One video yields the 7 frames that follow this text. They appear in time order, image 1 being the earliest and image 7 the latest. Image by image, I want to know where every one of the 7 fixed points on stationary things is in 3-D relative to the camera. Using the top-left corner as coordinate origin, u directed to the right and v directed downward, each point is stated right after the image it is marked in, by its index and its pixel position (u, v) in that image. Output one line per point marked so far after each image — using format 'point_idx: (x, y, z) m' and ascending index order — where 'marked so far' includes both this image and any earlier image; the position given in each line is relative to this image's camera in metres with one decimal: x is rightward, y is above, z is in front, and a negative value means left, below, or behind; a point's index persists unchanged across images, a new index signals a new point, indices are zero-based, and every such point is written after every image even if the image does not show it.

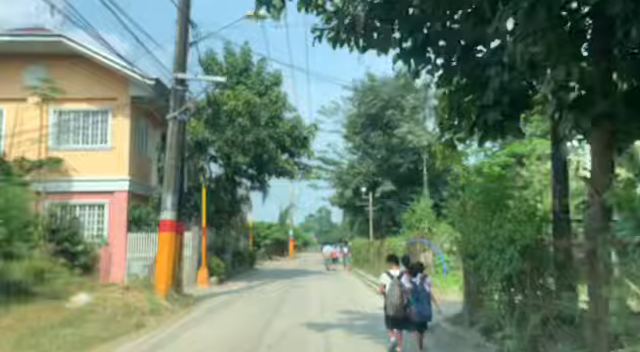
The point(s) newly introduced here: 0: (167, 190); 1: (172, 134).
0: (-4.8, -0.4, +18.0) m
1: (-4.7, +1.3, +18.2) m
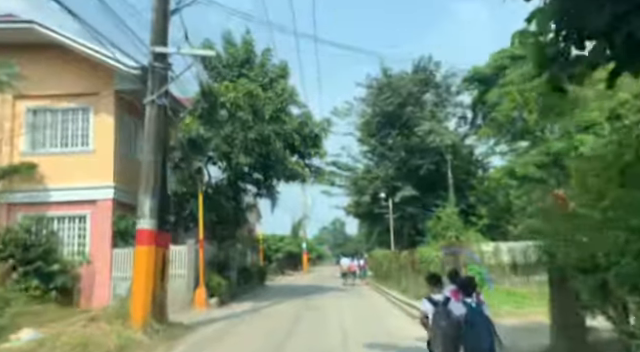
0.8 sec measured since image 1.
0: (-4.4, -0.4, +14.3) m
1: (-4.3, +1.4, +14.5) m
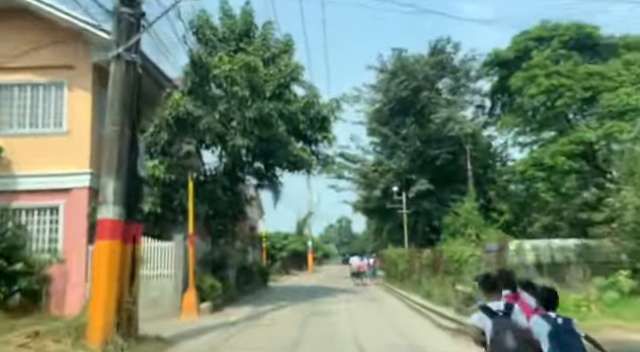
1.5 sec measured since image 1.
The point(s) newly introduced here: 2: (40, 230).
0: (-4.2, +0.1, +11.2) m
1: (-4.1, +1.9, +11.4) m
2: (-9.6, -1.8, +19.6) m
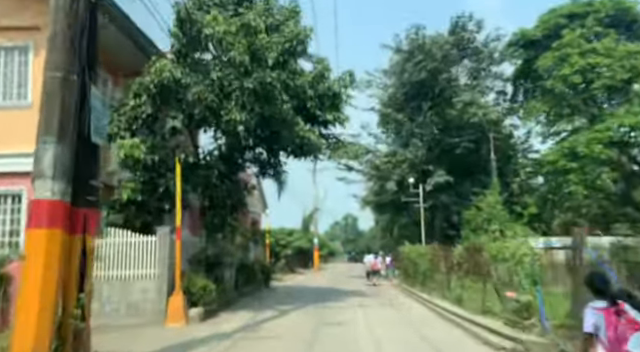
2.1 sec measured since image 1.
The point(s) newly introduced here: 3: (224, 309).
0: (-3.9, +0.6, +8.1) m
1: (-3.8, +2.4, +8.3) m
2: (-9.2, -1.3, +16.5) m
3: (-3.2, -4.4, +19.0) m
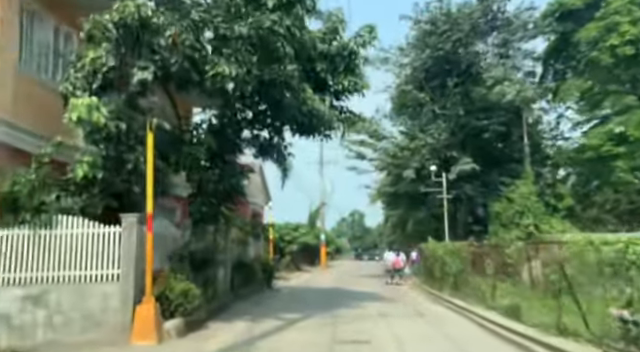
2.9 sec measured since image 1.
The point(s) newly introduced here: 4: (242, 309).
0: (-3.7, +1.1, +4.4) m
1: (-3.6, +2.9, +4.5) m
2: (-8.9, -0.7, +12.8) m
3: (-2.8, -3.8, +15.3) m
4: (-2.5, -4.2, +18.4) m
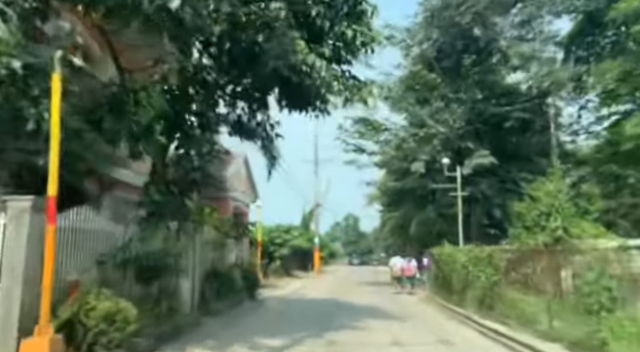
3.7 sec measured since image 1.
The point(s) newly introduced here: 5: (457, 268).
0: (-3.7, +1.7, +0.2) m
1: (-3.6, +3.5, +0.3) m
2: (-9.1, -0.1, +8.6) m
3: (-3.0, -3.3, +11.0) m
4: (-2.8, -3.8, +14.2) m
5: (+4.6, -3.0, +18.6) m
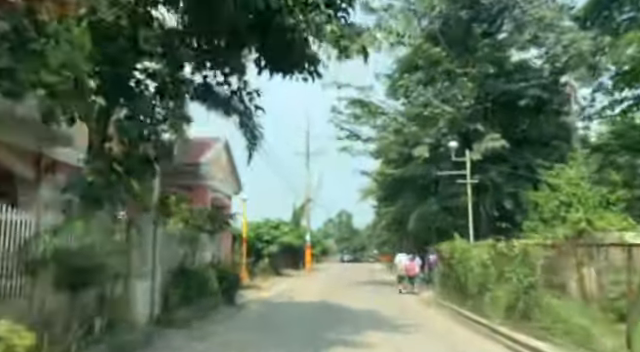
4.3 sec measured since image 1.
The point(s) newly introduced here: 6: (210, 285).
0: (-3.7, +2.1, -3.0) m
1: (-3.6, +3.9, -2.9) m
2: (-9.2, +0.3, +5.3) m
3: (-3.2, -2.9, +7.9) m
4: (-3.0, -3.3, +11.1) m
5: (+4.3, -2.4, +15.5) m
6: (-3.5, -3.3, +17.0) m
